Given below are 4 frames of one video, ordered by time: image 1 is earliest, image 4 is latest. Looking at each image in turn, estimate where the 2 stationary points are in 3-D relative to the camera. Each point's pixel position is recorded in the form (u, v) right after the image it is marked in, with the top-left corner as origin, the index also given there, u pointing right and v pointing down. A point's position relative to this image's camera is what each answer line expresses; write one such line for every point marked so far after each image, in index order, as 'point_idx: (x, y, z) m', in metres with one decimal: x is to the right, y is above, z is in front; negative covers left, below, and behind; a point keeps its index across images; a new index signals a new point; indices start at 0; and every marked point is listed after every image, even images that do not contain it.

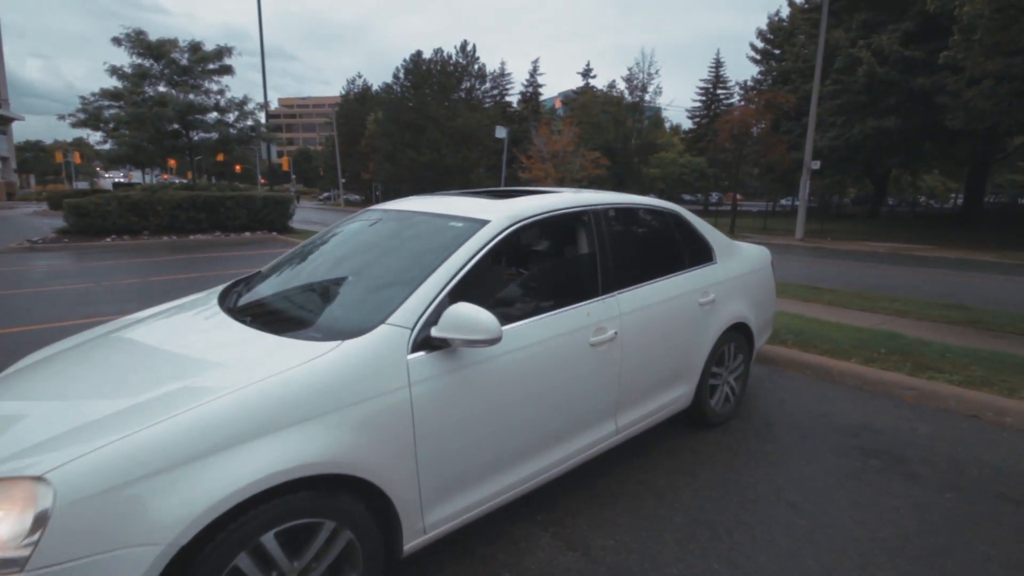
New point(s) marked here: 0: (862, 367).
0: (+3.4, -0.8, +5.1) m
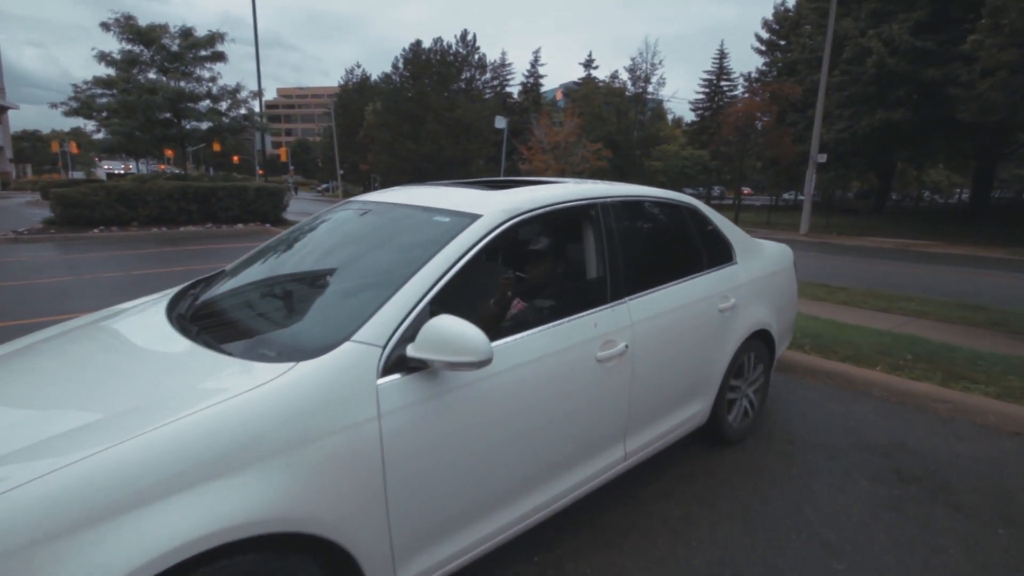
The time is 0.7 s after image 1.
0: (+3.4, -0.8, +4.7) m
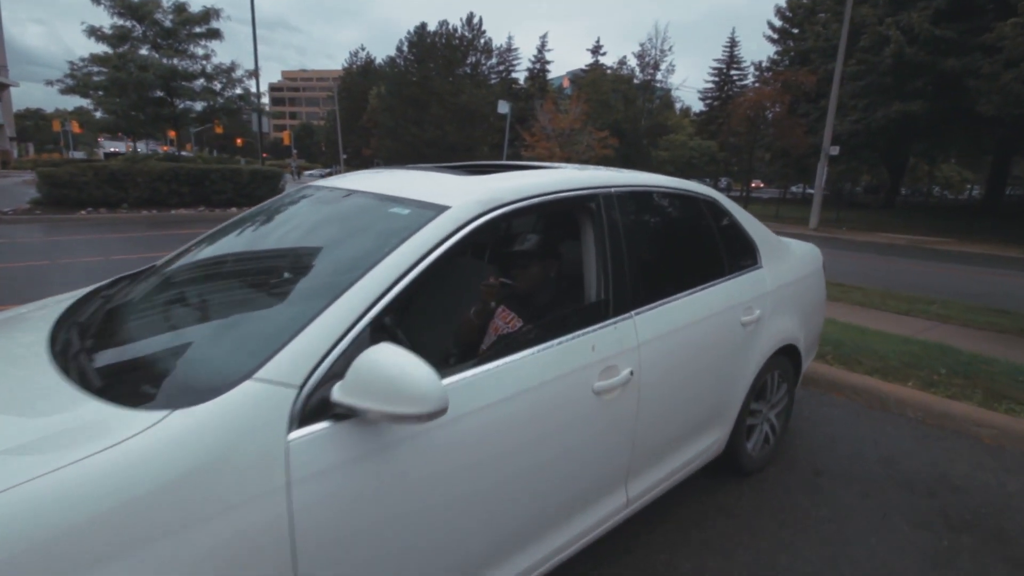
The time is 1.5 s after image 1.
0: (+3.3, -0.8, +4.2) m
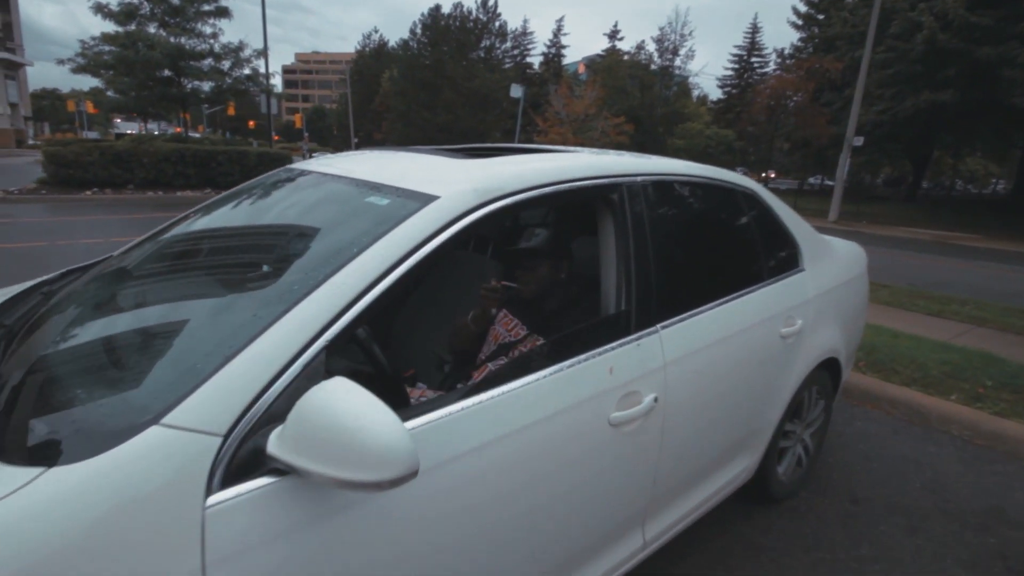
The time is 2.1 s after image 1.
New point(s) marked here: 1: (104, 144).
0: (+3.3, -0.9, +3.8) m
1: (-12.4, +4.4, +16.0) m
